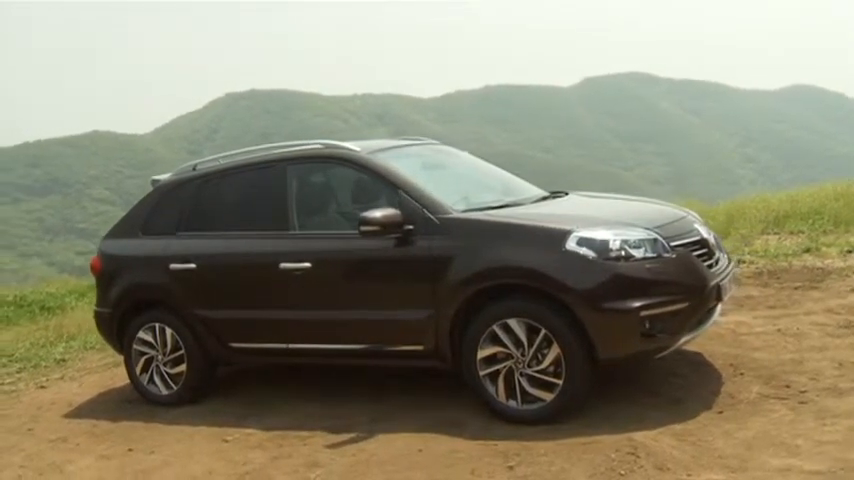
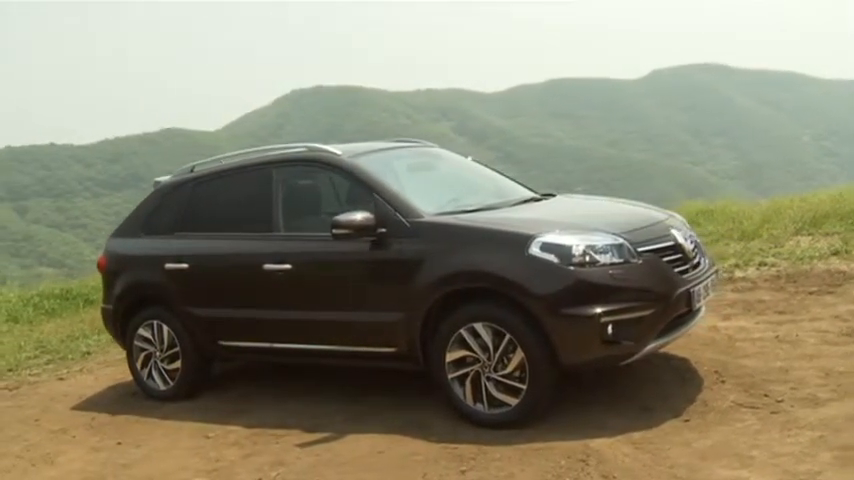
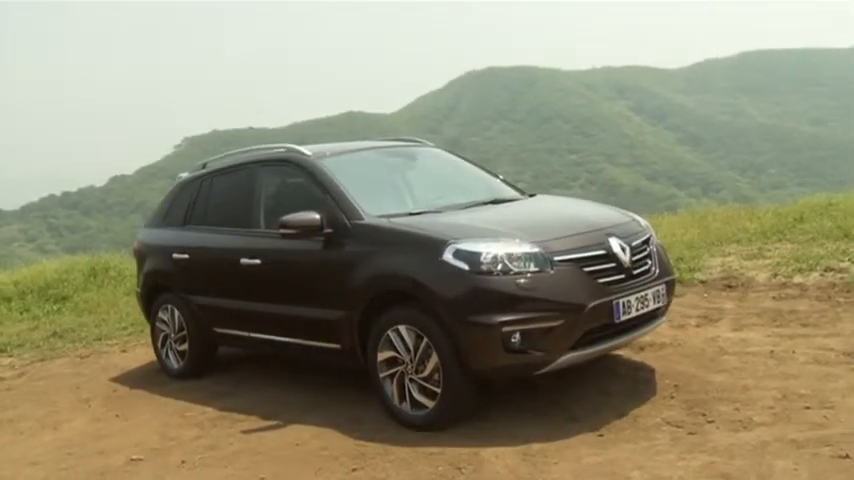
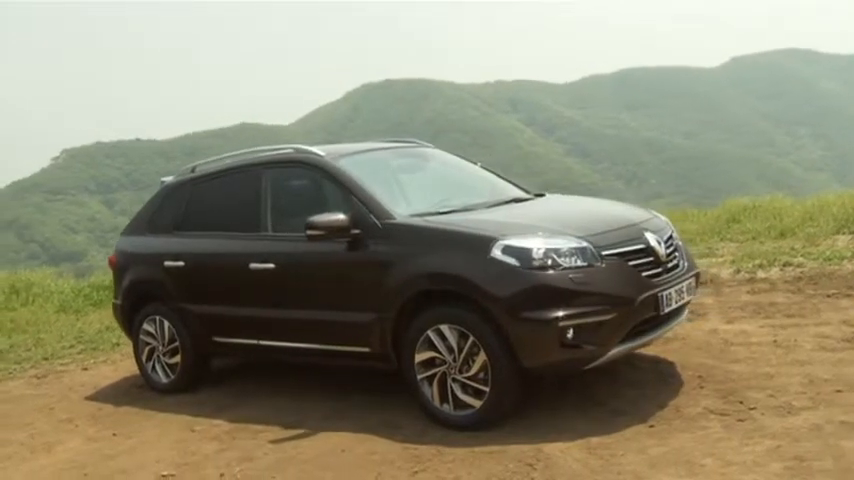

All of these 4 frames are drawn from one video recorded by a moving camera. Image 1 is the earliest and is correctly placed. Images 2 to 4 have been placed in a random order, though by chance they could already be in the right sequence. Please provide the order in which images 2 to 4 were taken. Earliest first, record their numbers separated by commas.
2, 4, 3
